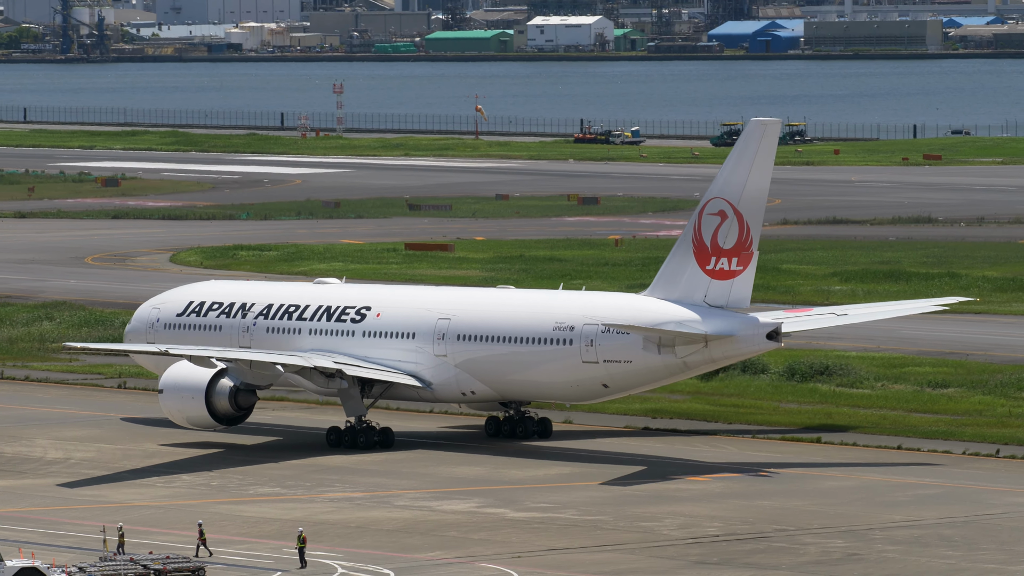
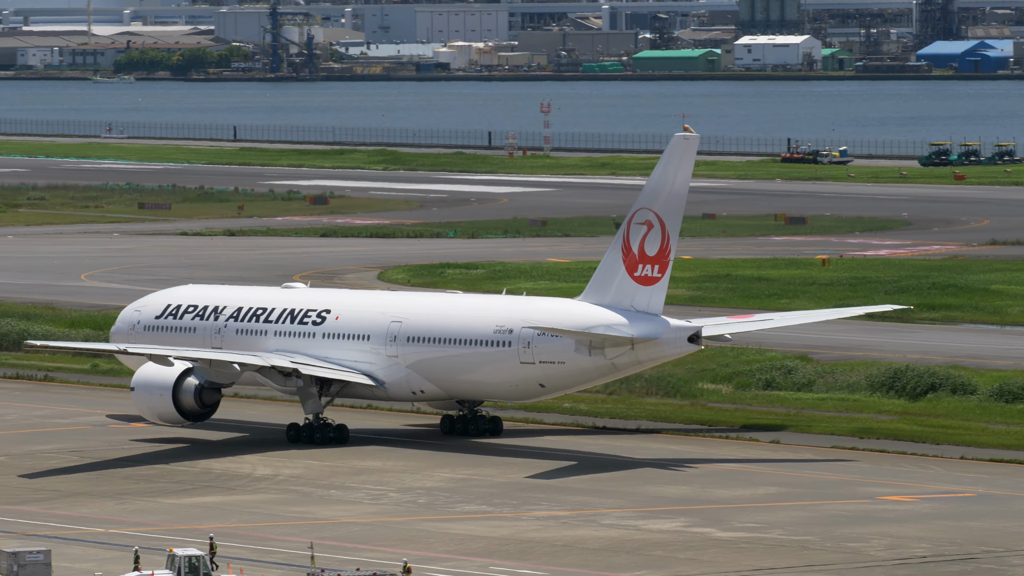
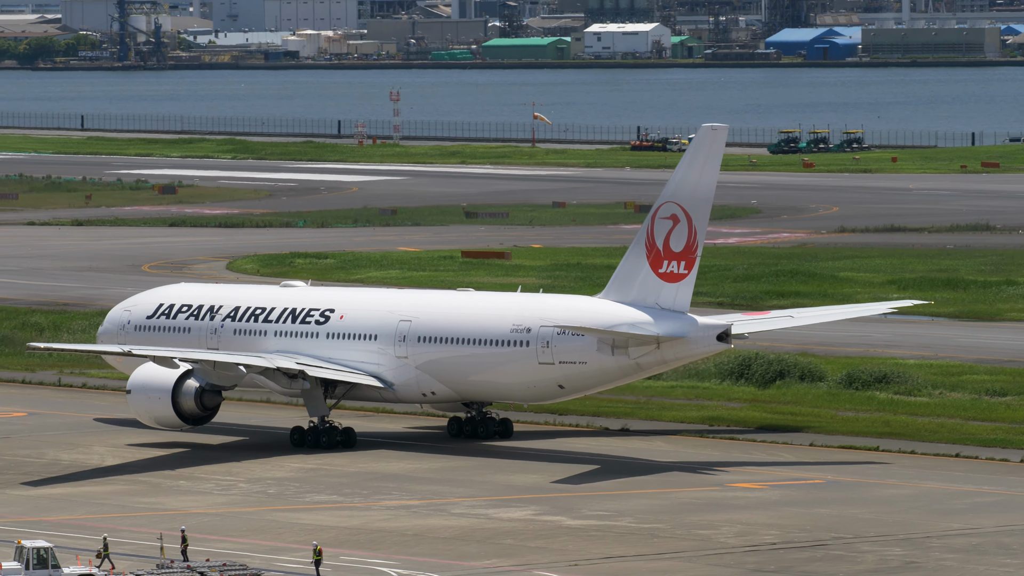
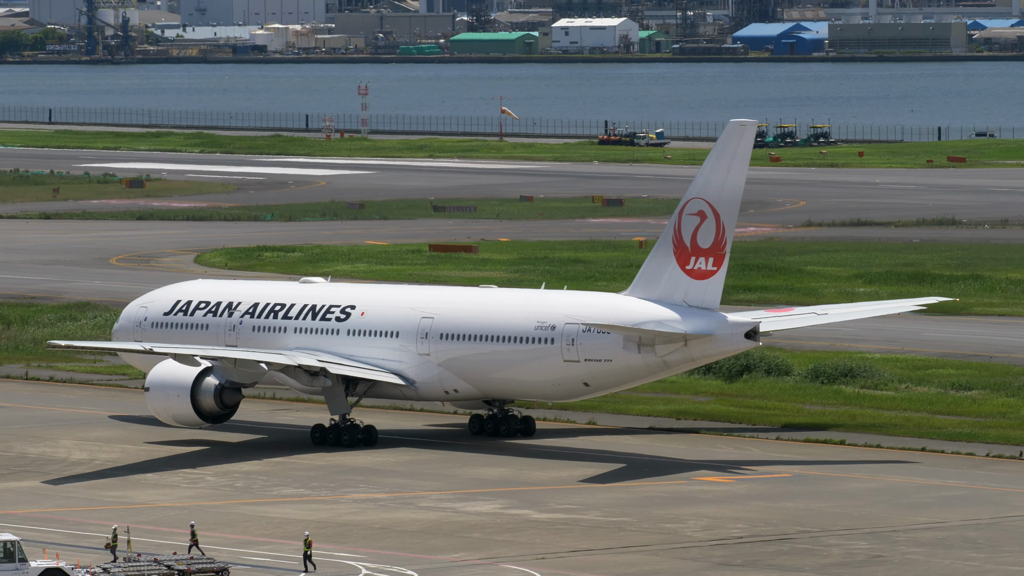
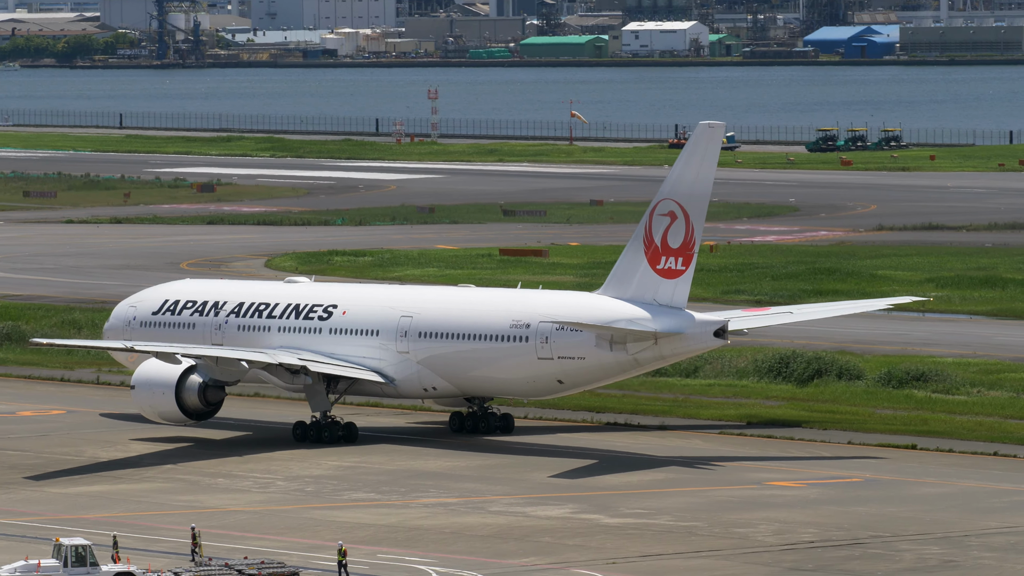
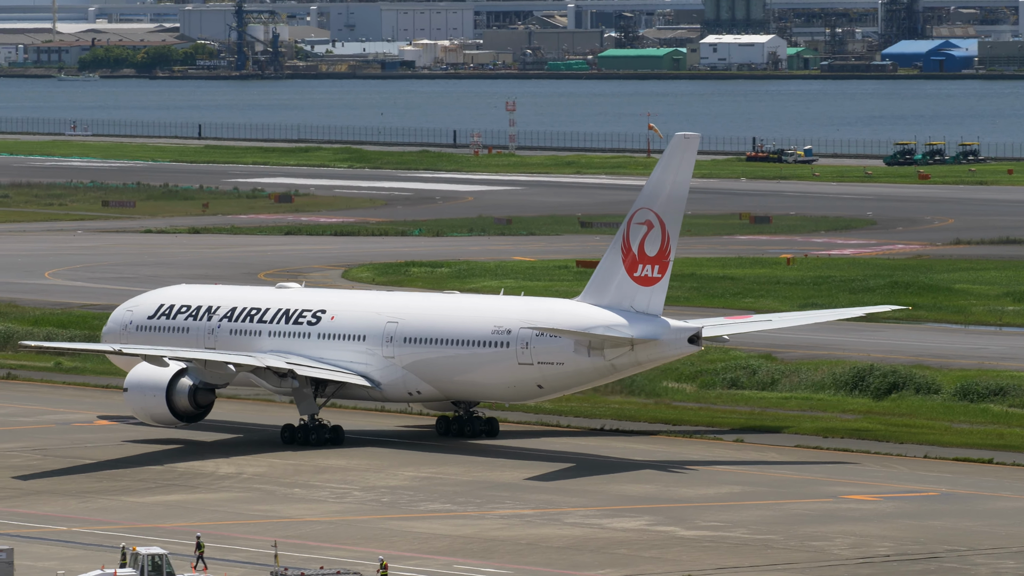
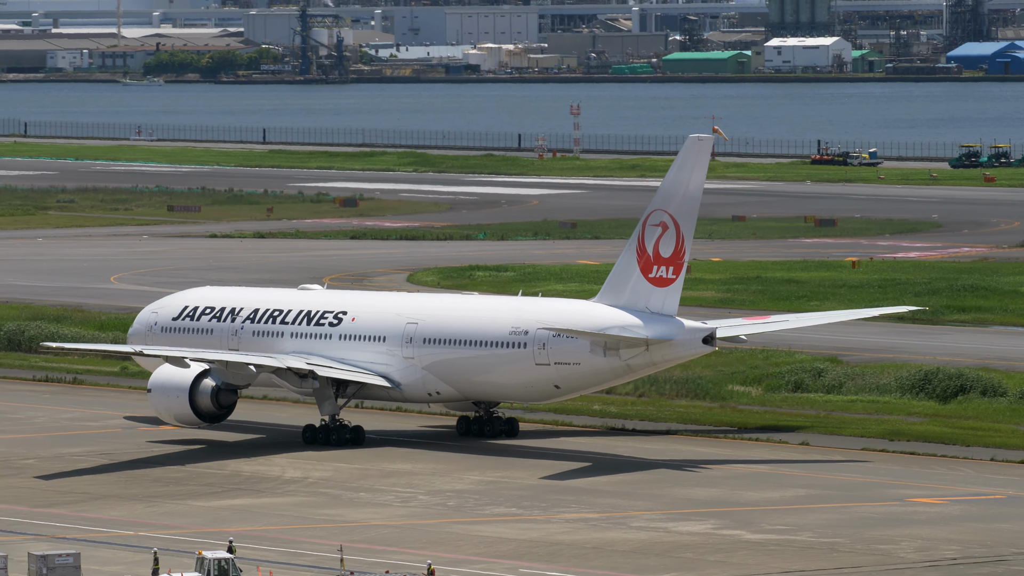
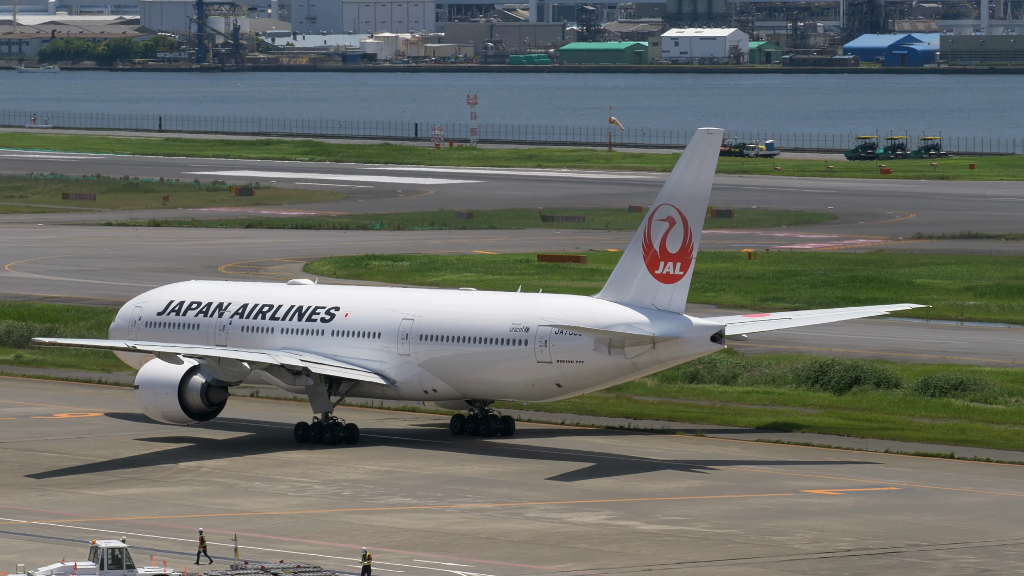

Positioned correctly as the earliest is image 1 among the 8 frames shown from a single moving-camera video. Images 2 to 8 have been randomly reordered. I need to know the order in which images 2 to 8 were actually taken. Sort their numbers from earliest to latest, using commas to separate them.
4, 3, 5, 8, 6, 2, 7
